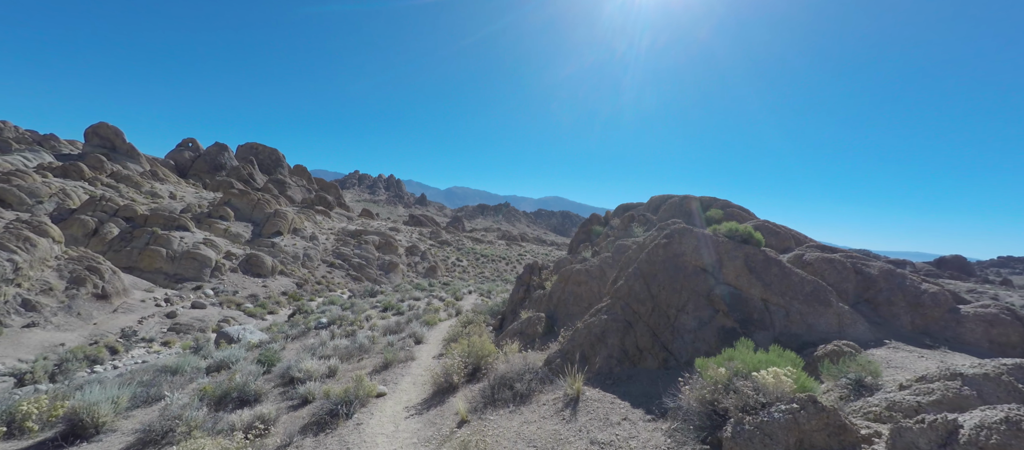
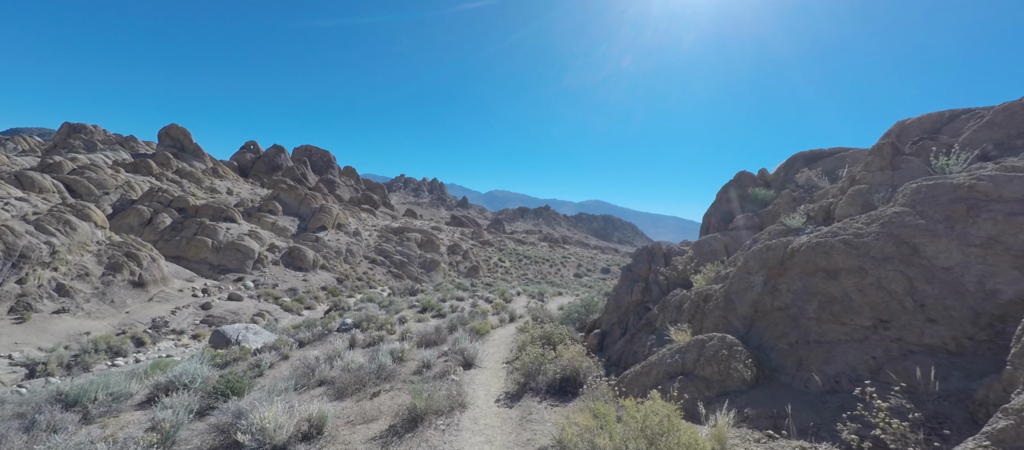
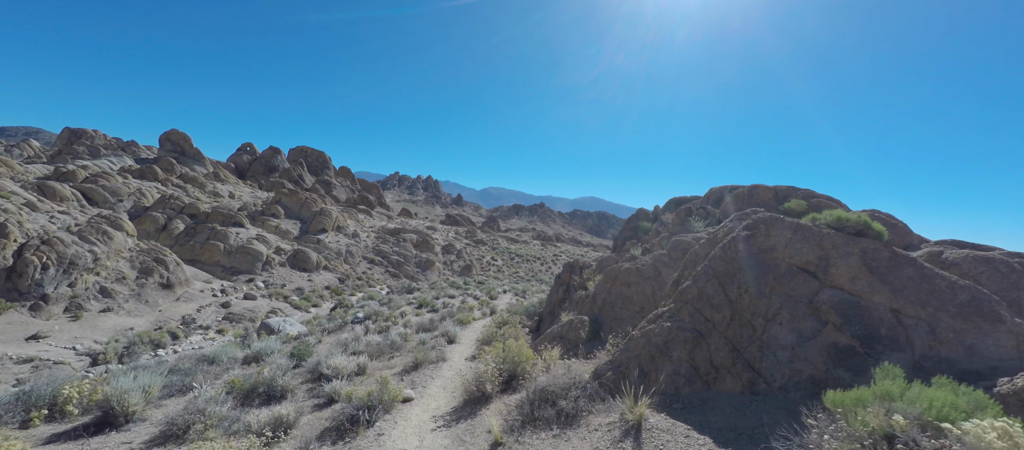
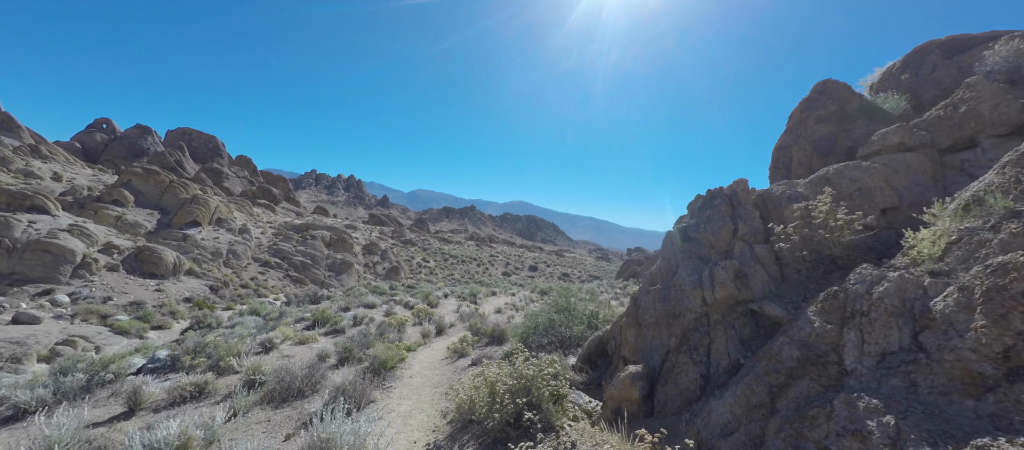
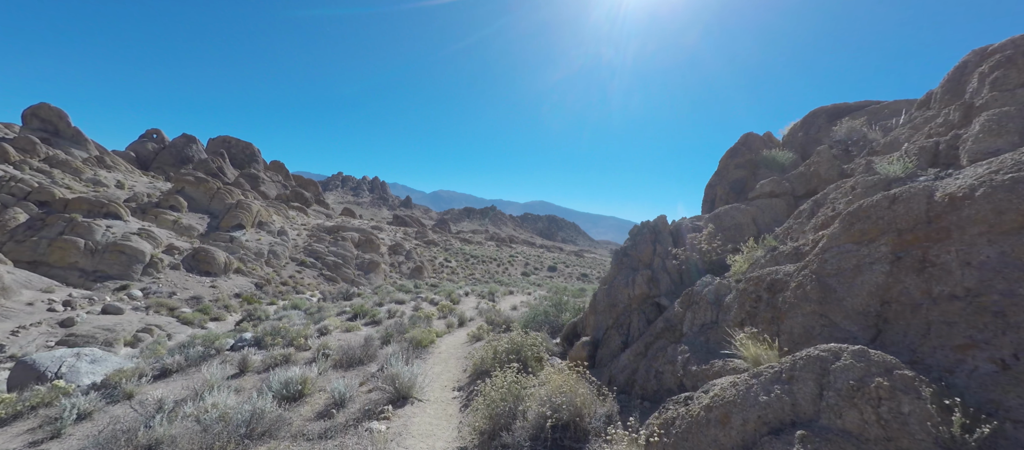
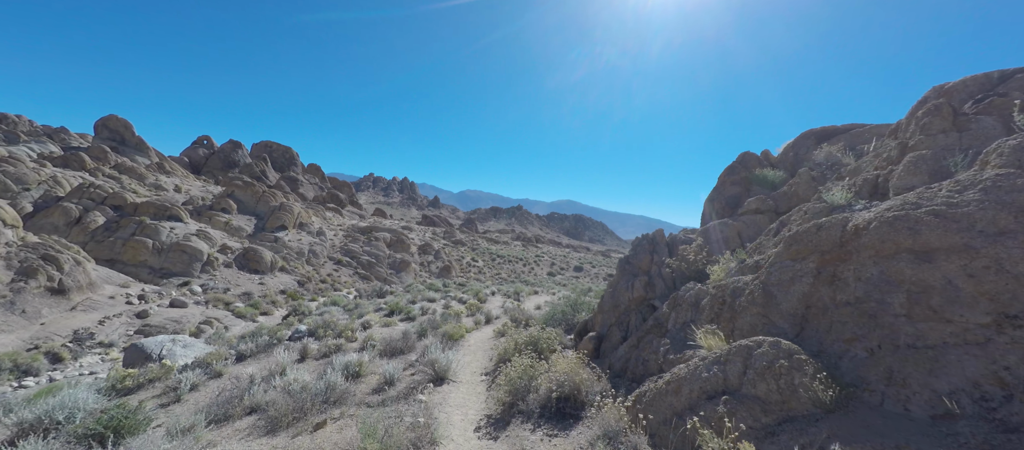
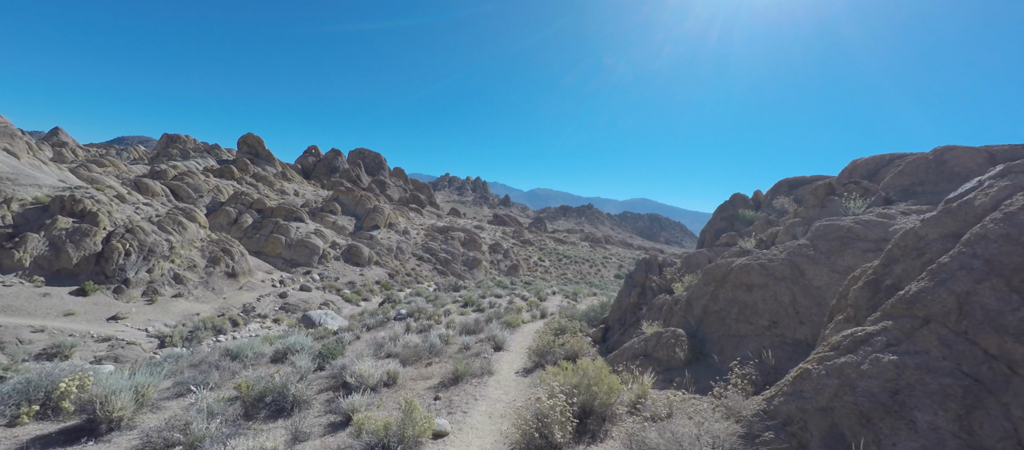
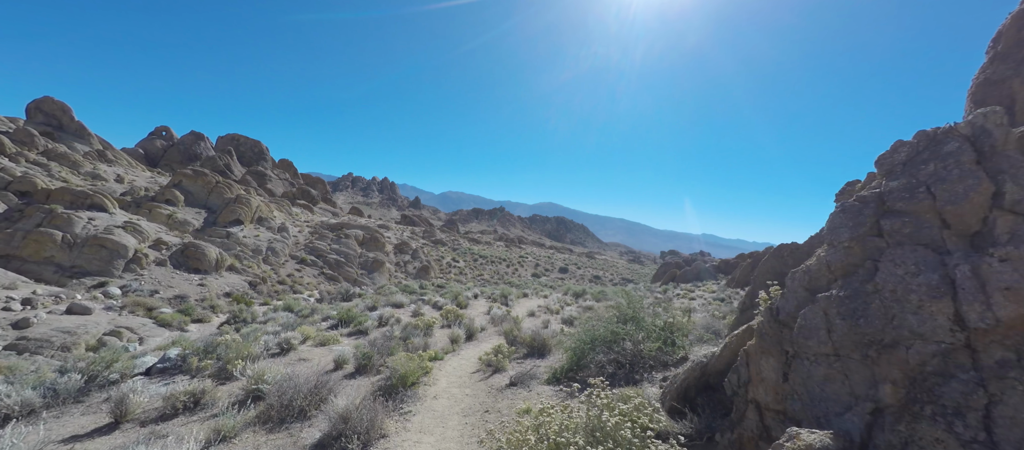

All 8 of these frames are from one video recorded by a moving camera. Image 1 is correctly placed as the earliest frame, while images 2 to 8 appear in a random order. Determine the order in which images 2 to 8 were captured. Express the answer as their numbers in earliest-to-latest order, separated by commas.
3, 7, 2, 6, 5, 4, 8
